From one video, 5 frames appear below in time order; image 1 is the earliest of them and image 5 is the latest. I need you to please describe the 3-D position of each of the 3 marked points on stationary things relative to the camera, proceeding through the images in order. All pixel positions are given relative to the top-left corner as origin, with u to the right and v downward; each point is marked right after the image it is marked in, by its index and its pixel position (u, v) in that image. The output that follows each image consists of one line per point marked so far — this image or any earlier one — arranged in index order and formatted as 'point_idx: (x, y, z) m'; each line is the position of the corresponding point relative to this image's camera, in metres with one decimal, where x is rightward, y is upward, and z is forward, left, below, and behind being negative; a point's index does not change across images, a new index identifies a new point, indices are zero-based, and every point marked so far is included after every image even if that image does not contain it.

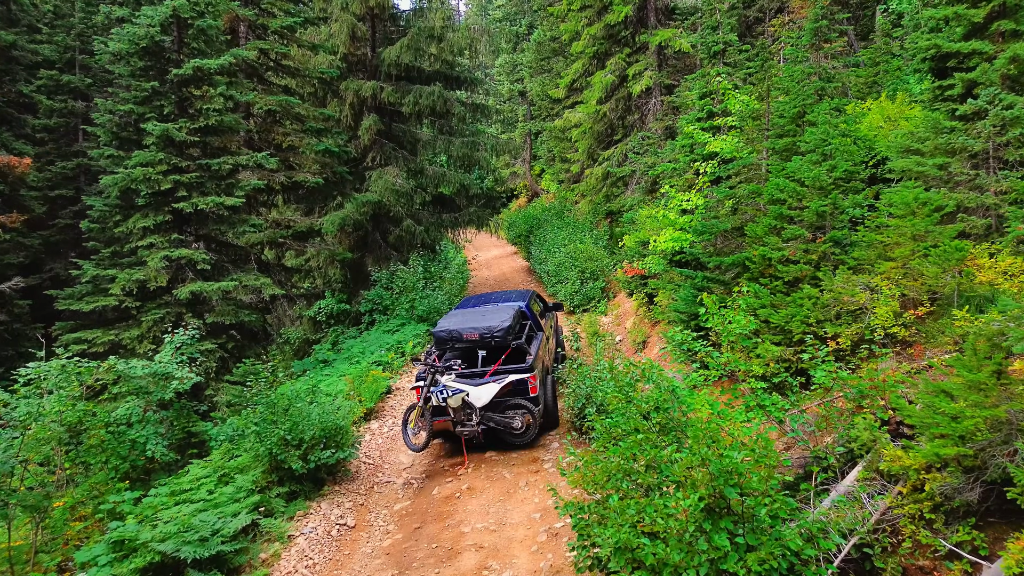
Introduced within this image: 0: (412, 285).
0: (-2.2, 0.0, +11.8) m
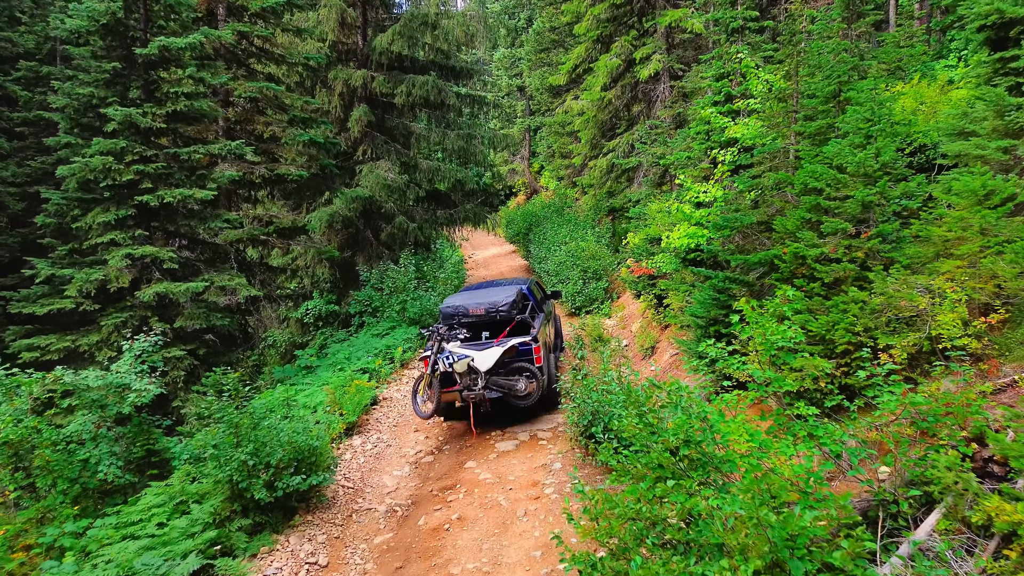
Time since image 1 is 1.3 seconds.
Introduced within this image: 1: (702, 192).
0: (-2.3, 0.0, +11.2) m
1: (+2.3, +1.2, +6.4) m
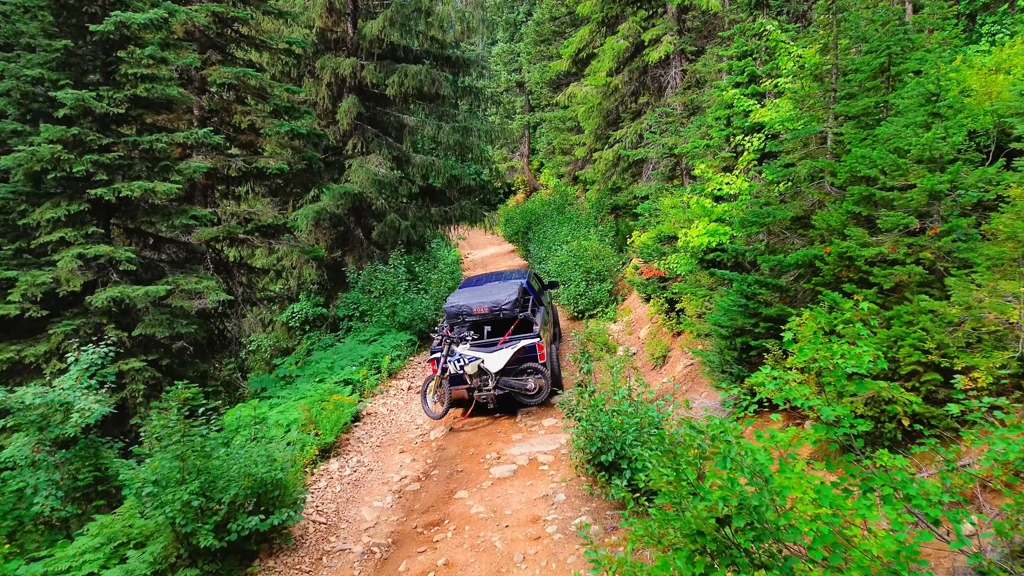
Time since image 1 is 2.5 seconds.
0: (-2.3, 0.0, +10.4) m
1: (+2.3, +1.1, +5.7) m
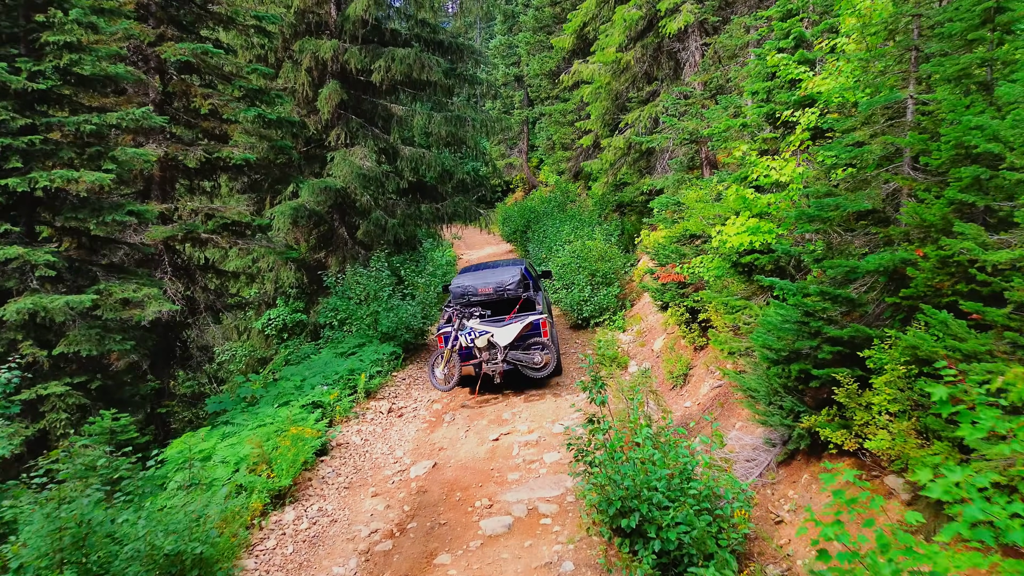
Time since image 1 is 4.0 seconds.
0: (-2.4, -0.1, +9.4) m
1: (+2.2, +1.0, +4.7) m
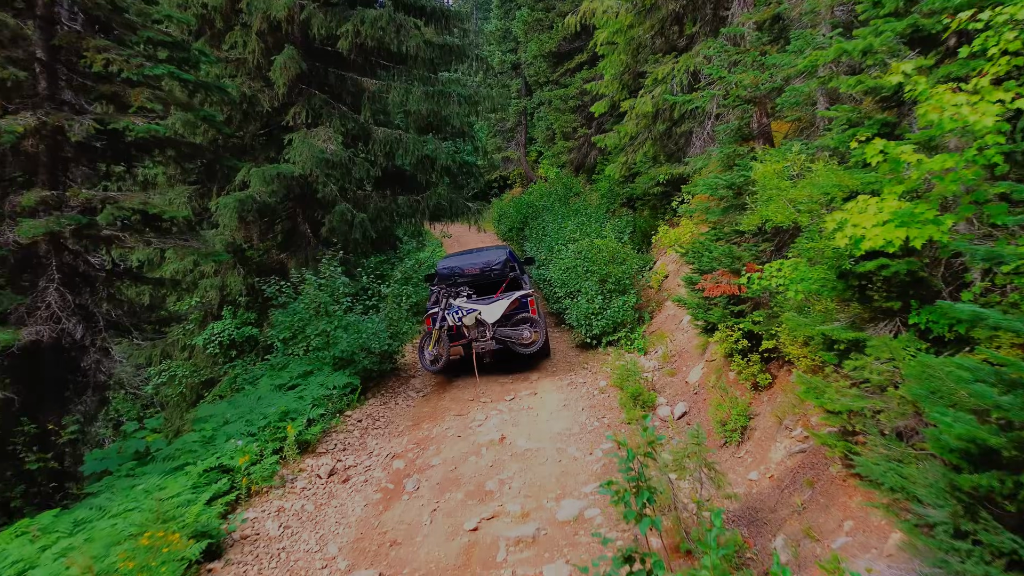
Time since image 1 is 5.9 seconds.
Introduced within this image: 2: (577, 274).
0: (-2.5, -0.2, +7.5) m
1: (+2.1, +0.9, +2.9) m
2: (+1.1, +0.2, +8.7) m
